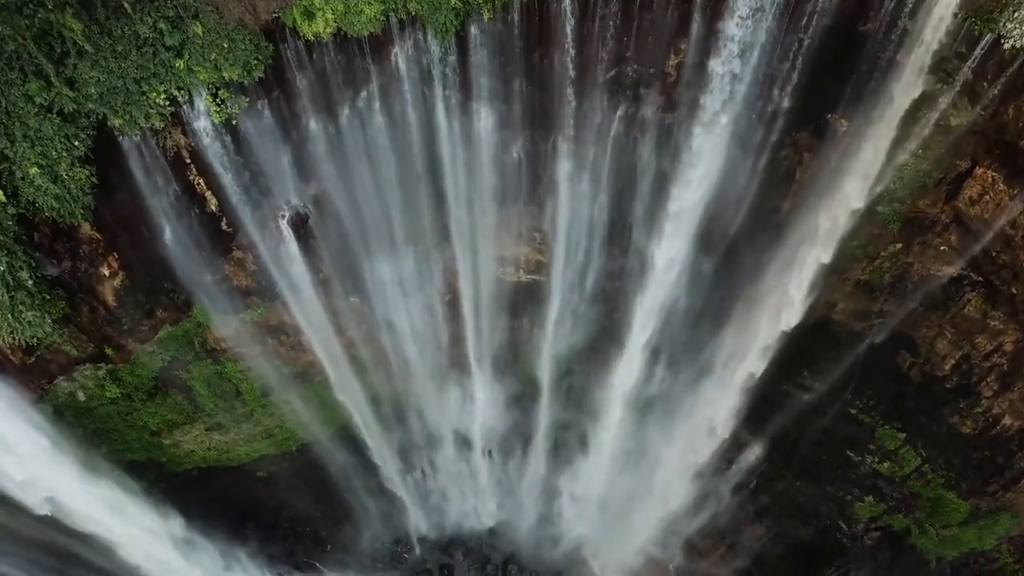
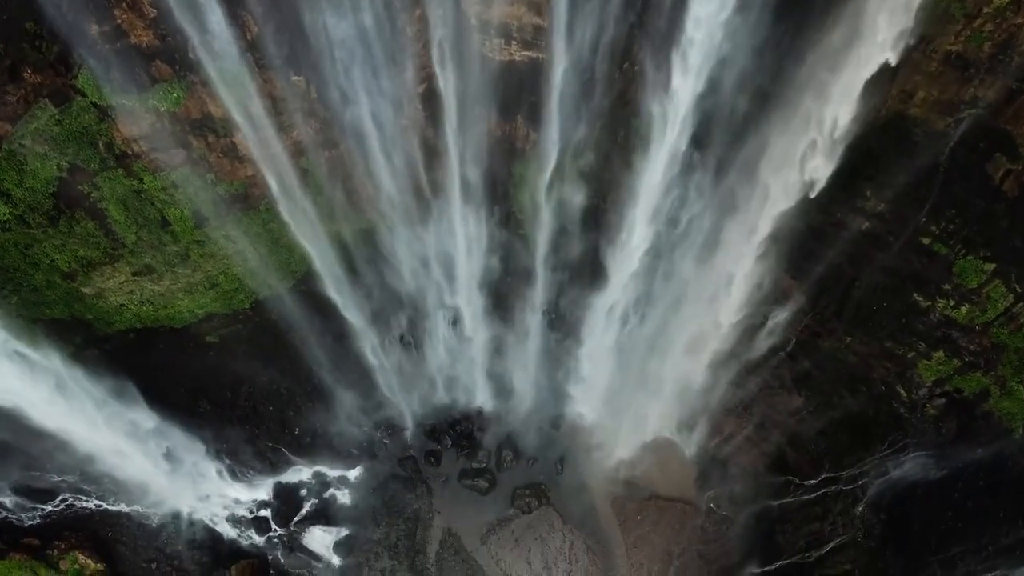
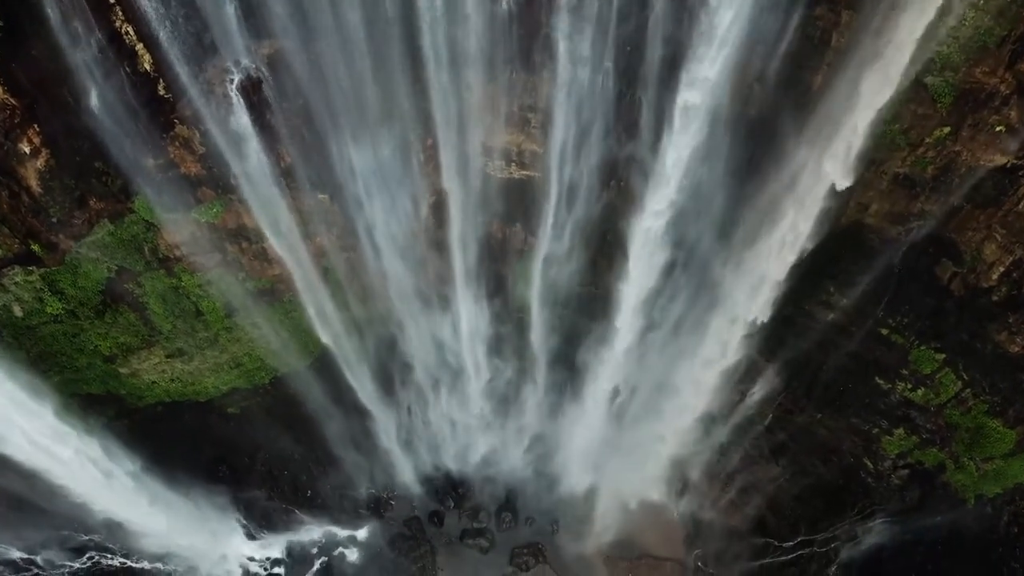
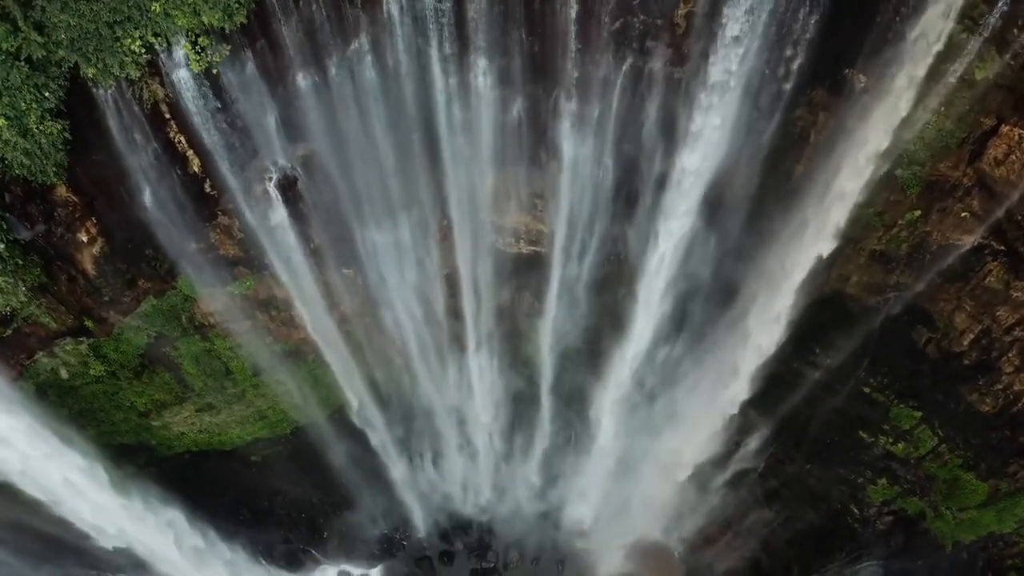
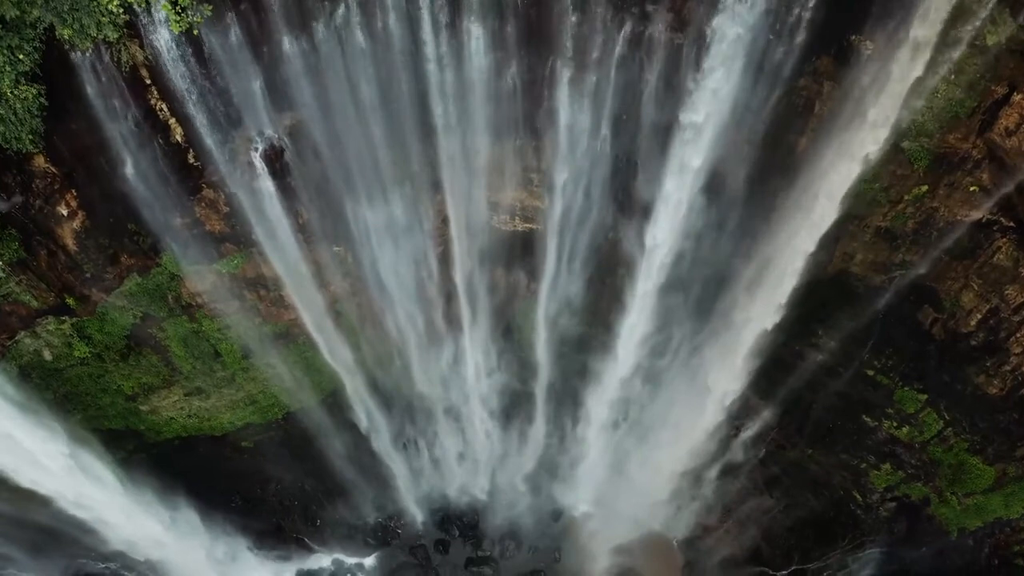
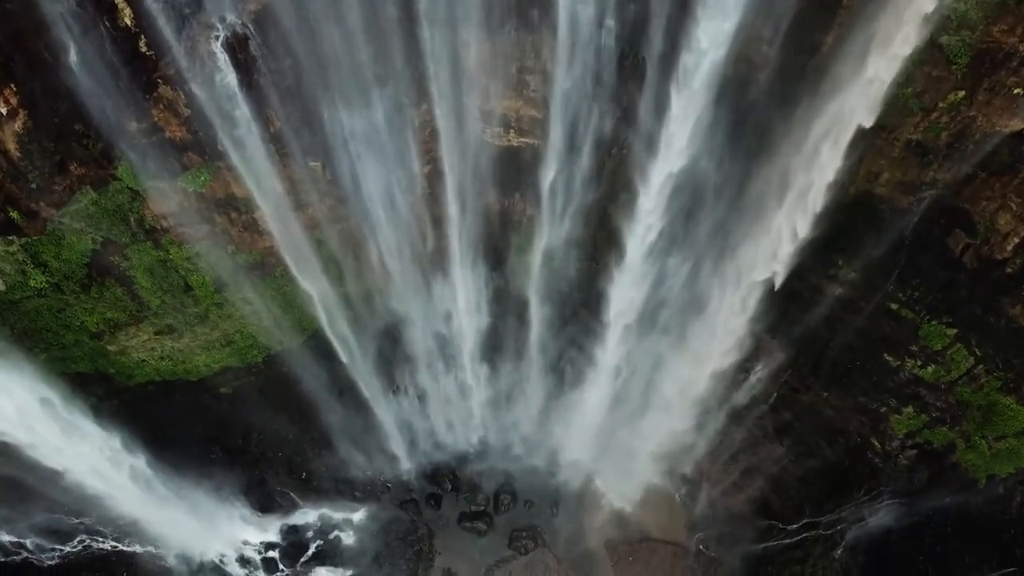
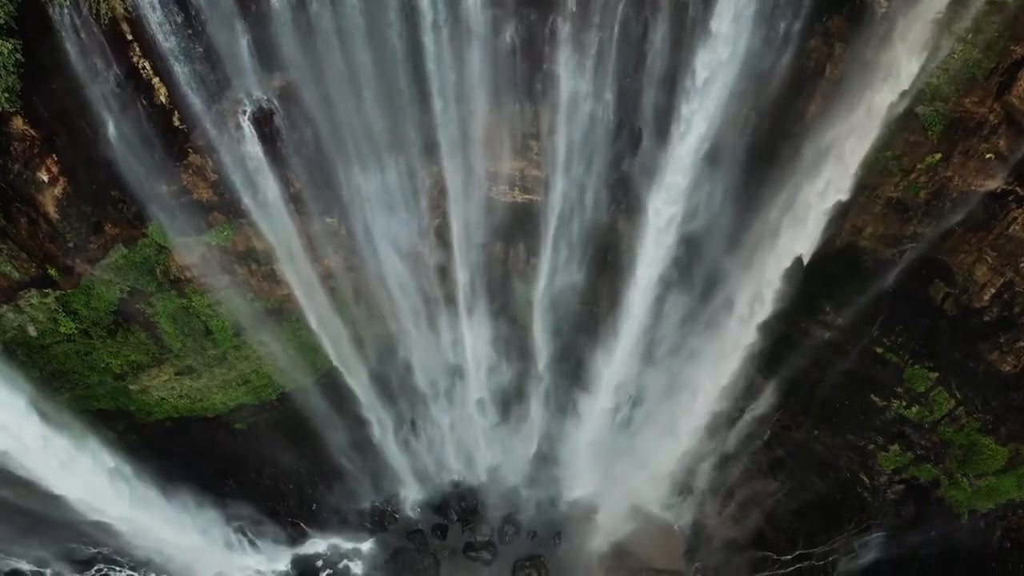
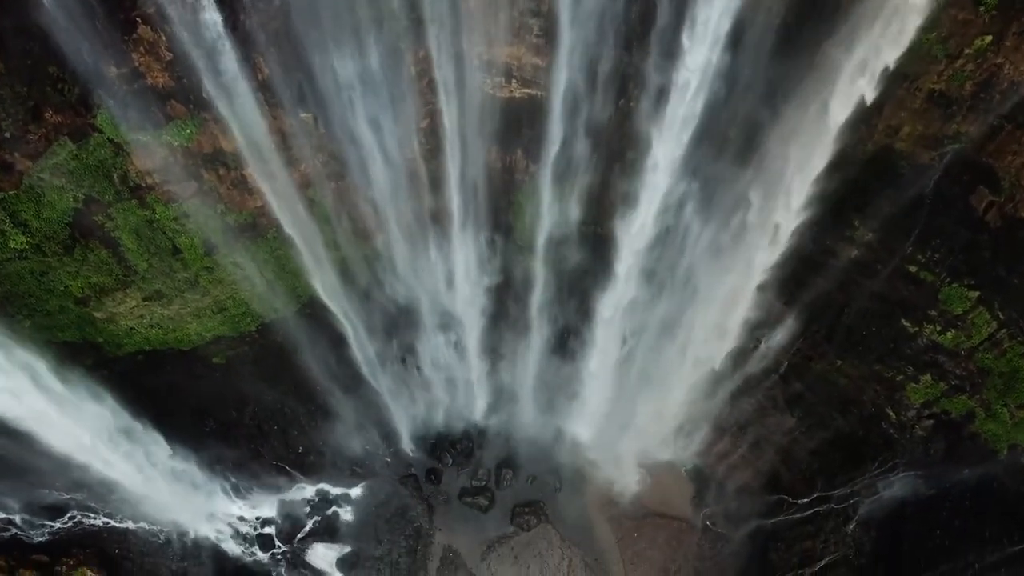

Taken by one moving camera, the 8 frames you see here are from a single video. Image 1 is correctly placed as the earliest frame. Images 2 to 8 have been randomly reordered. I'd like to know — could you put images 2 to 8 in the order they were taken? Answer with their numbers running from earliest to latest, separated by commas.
4, 5, 7, 3, 6, 8, 2
